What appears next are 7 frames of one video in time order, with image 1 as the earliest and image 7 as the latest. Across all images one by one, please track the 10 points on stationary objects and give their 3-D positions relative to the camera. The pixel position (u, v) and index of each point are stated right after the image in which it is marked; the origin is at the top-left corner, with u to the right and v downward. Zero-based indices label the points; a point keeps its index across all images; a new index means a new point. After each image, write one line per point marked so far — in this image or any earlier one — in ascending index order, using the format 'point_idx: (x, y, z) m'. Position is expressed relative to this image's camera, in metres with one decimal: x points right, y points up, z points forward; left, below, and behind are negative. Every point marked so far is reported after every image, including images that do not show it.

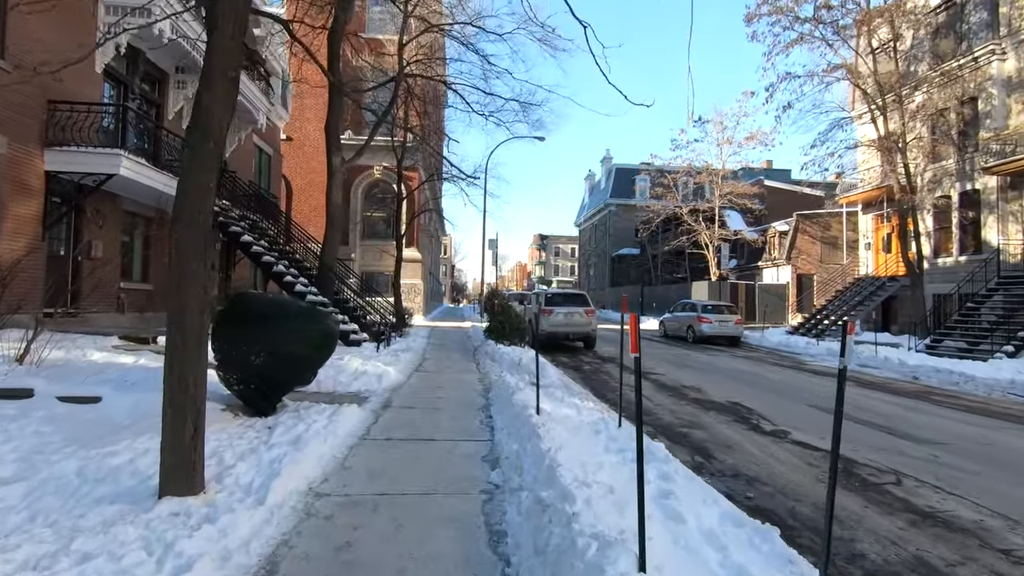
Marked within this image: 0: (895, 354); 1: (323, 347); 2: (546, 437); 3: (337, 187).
0: (+11.2, -1.9, +16.5) m
1: (-2.4, -0.8, +7.1) m
2: (+0.4, -1.5, +5.7) m
3: (-5.1, +3.0, +16.4) m
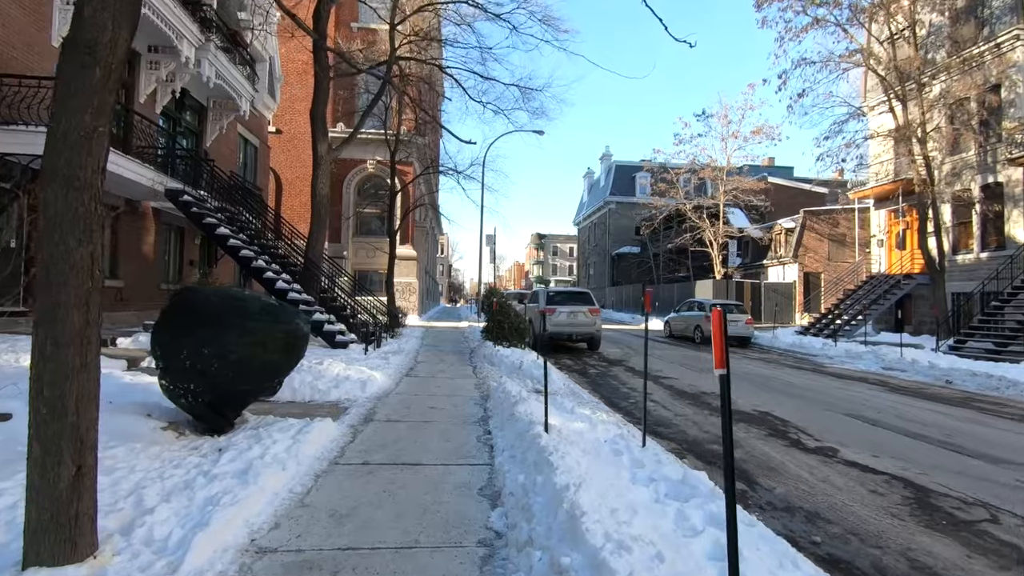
0: (+11.2, -1.9, +15.4) m
1: (-2.4, -0.7, +5.9) m
2: (+0.4, -1.4, +4.5) m
3: (-5.2, +3.0, +15.3) m
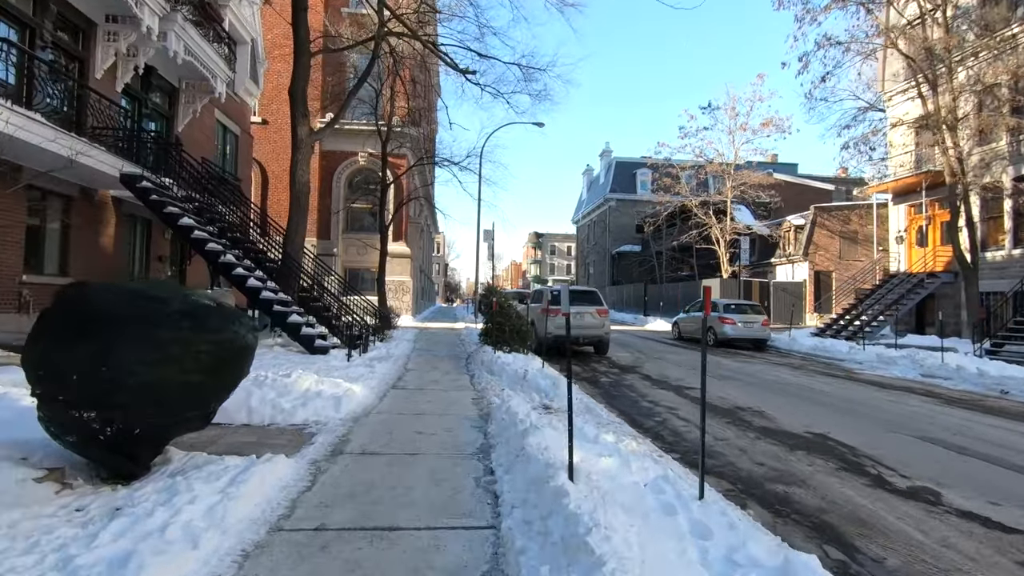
0: (+11.3, -1.8, +14.0) m
1: (-2.3, -0.6, +4.4) m
2: (+0.5, -1.4, +3.0) m
3: (-5.1, +3.1, +13.7) m
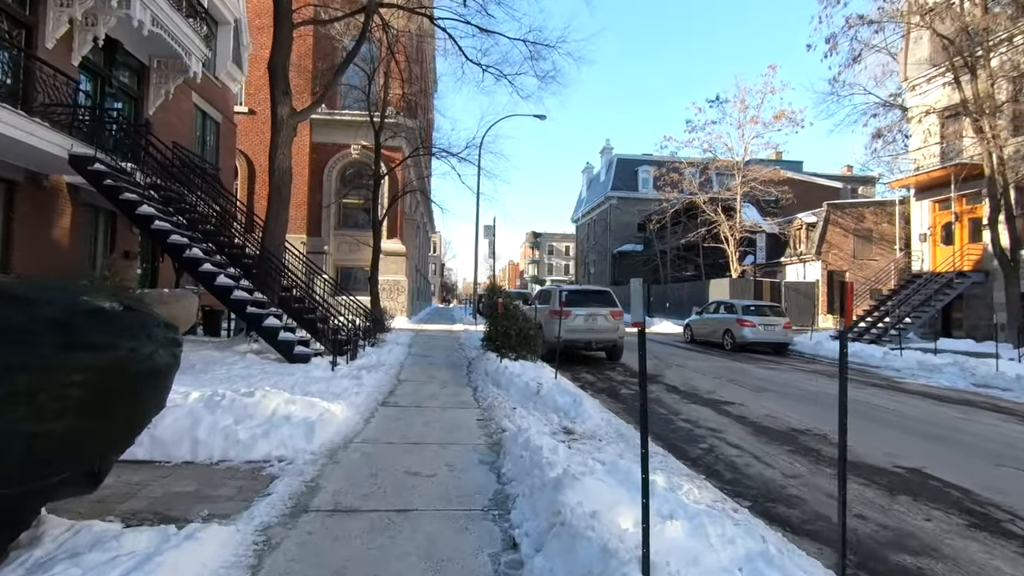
0: (+11.4, -1.8, +12.6) m
1: (-2.1, -0.6, +2.9) m
2: (+0.7, -1.4, +1.6) m
3: (-5.0, +3.1, +12.2) m
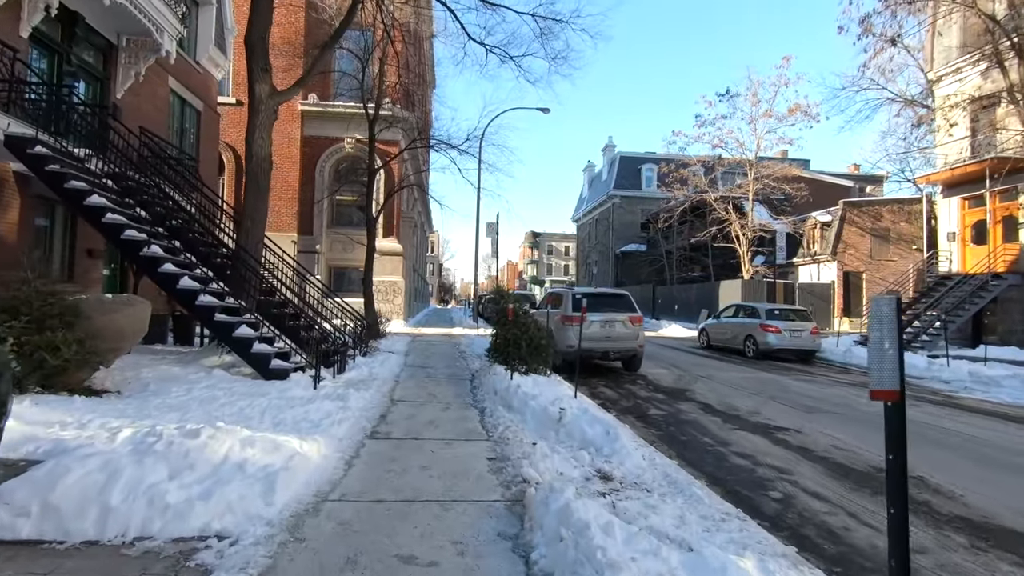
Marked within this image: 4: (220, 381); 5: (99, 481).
0: (+11.6, -1.9, +11.2) m
1: (-1.9, -0.7, +1.5) m
2: (+0.9, -1.4, +0.1) m
3: (-4.8, +3.0, +10.8) m
4: (-4.3, -1.4, +8.3) m
5: (-3.0, -1.4, +4.0) m
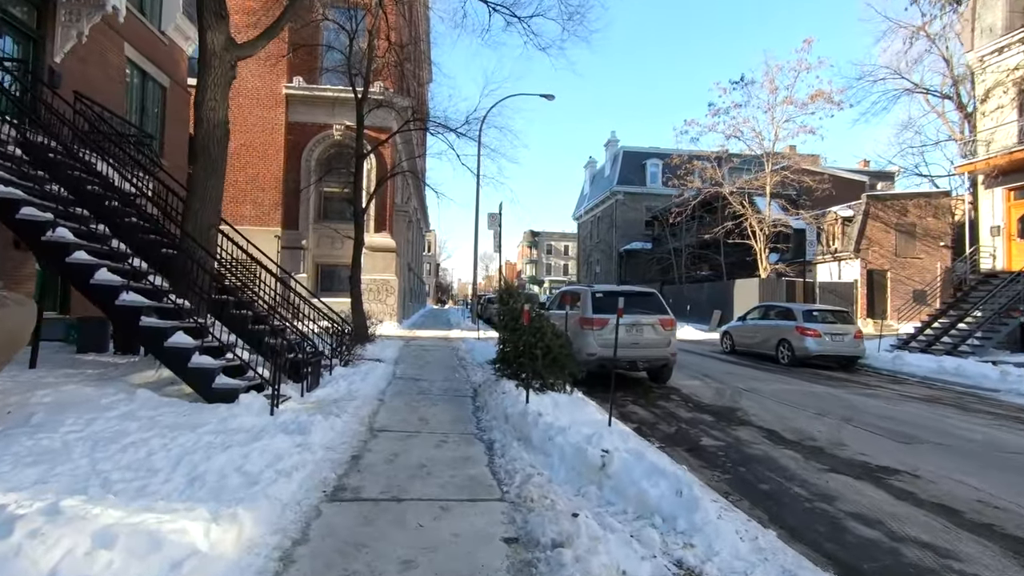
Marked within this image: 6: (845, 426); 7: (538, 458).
0: (+11.7, -1.9, +9.2) m
1: (-1.6, -0.6, -0.5) m
2: (+1.2, -1.4, -1.9) m
3: (-4.6, +3.1, +8.8) m
4: (-4.1, -1.3, +6.2) m
5: (-2.7, -1.3, +2.0) m
6: (+4.7, -2.0, +8.0) m
7: (+0.2, -1.6, +5.5) m
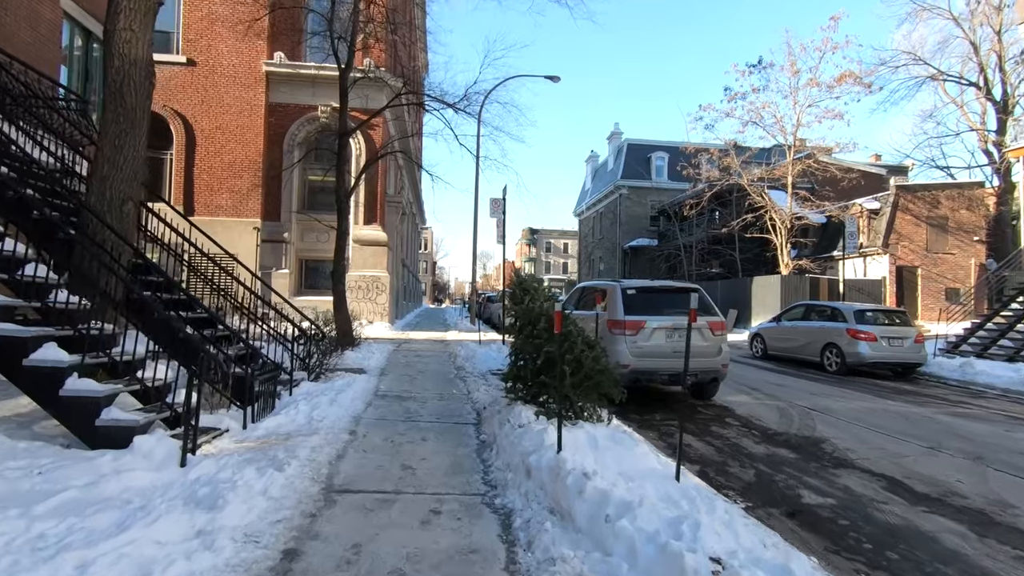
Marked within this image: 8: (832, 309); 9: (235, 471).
0: (+11.9, -1.8, +7.2) m
1: (-1.4, -0.6, -2.7) m
2: (+1.4, -1.3, -4.0) m
3: (-4.4, +3.2, +6.6) m
4: (-3.9, -1.2, +4.1) m
5: (-2.5, -1.3, -0.2) m
6: (+4.9, -1.9, +5.9) m
7: (+0.4, -1.6, +3.4) m
8: (+8.2, -0.6, +14.4) m
9: (-2.2, -1.5, +4.4) m
